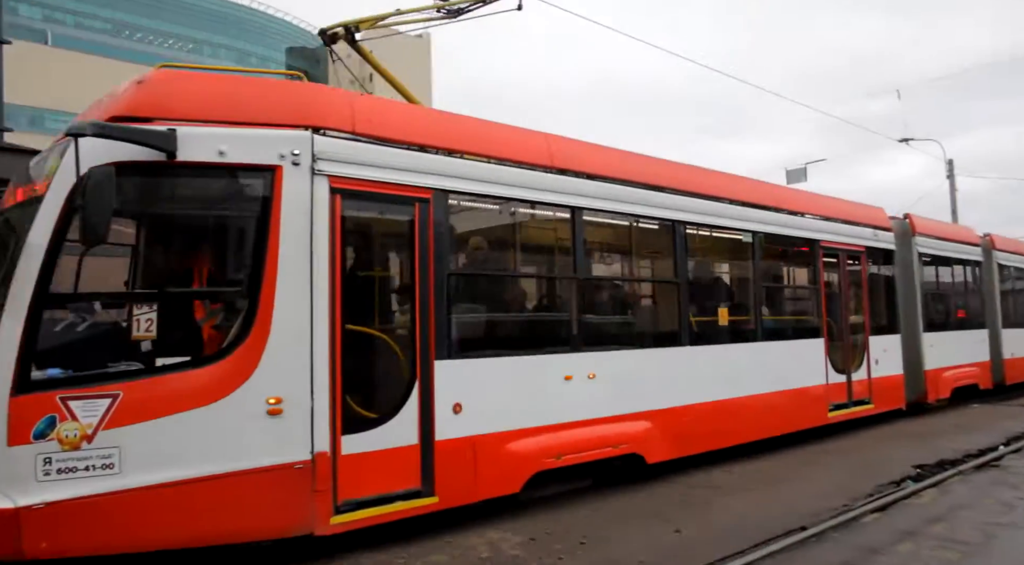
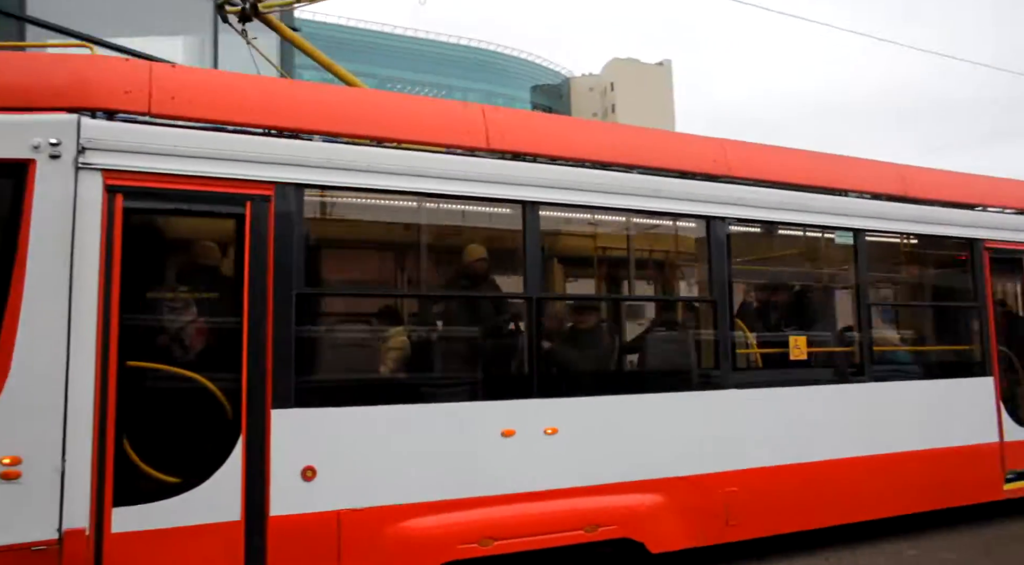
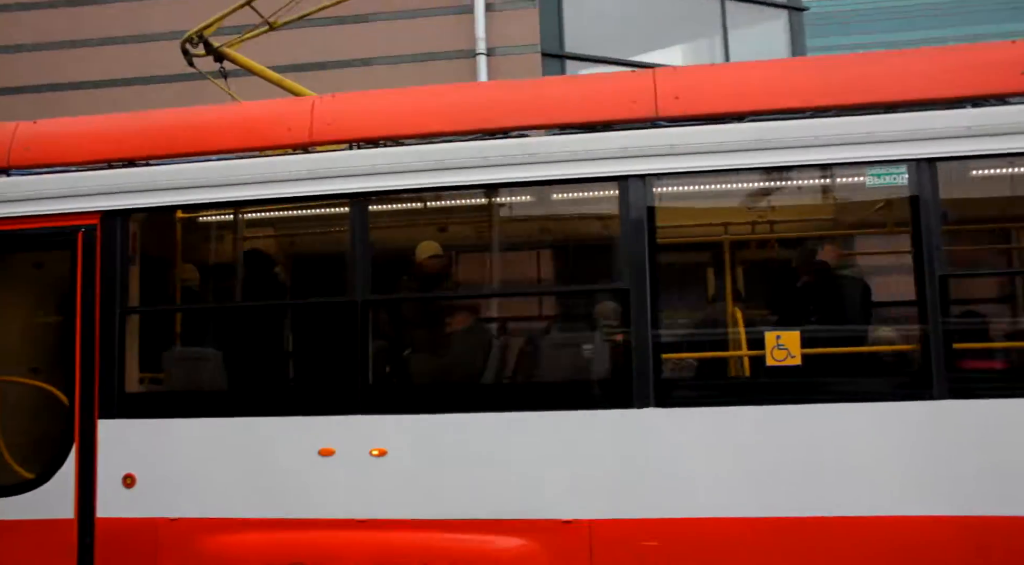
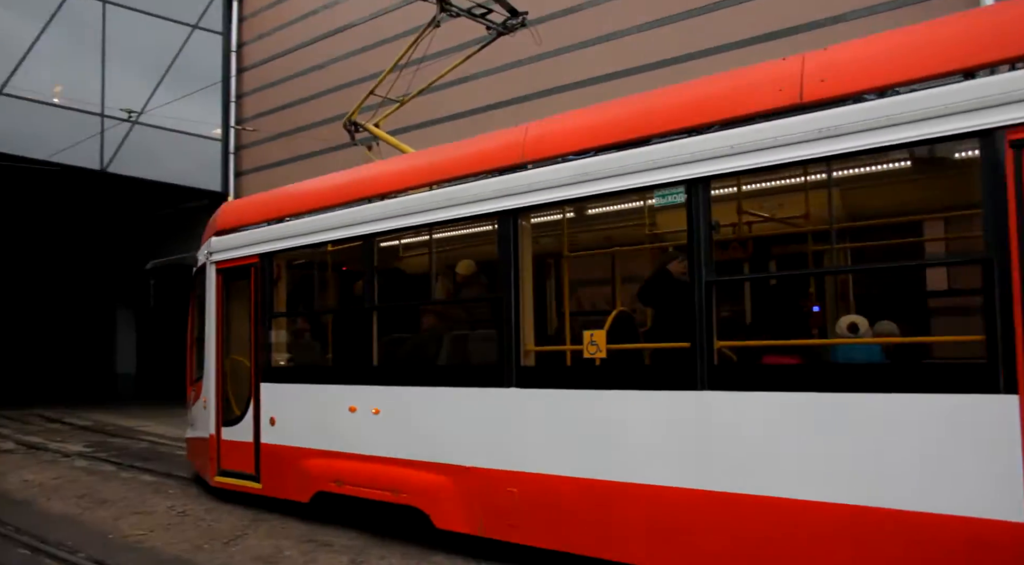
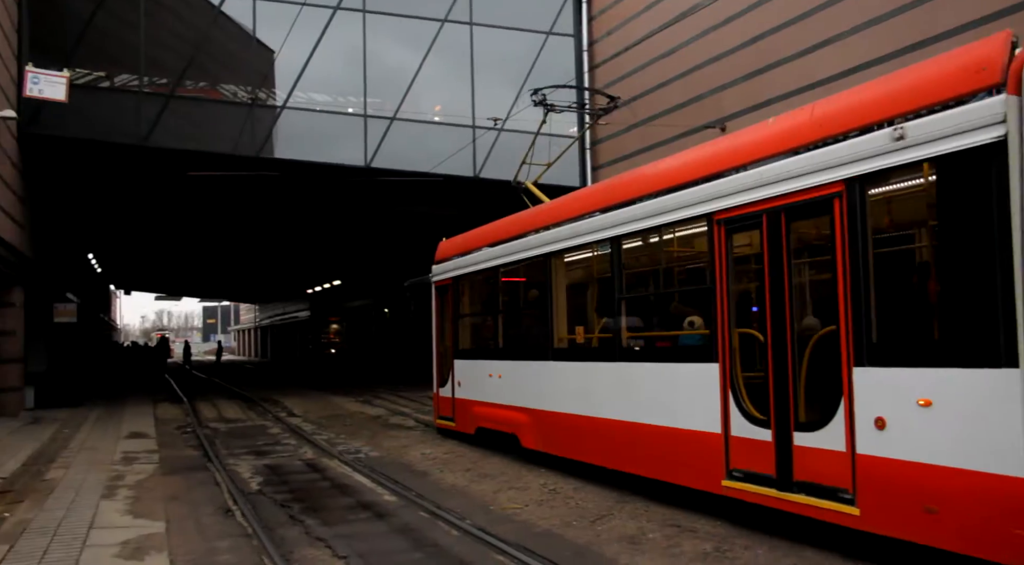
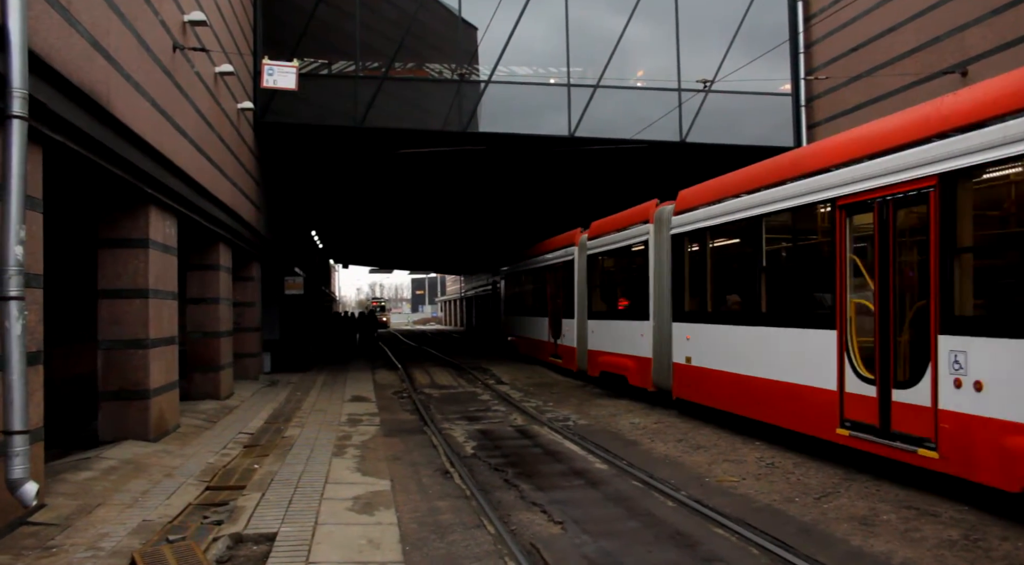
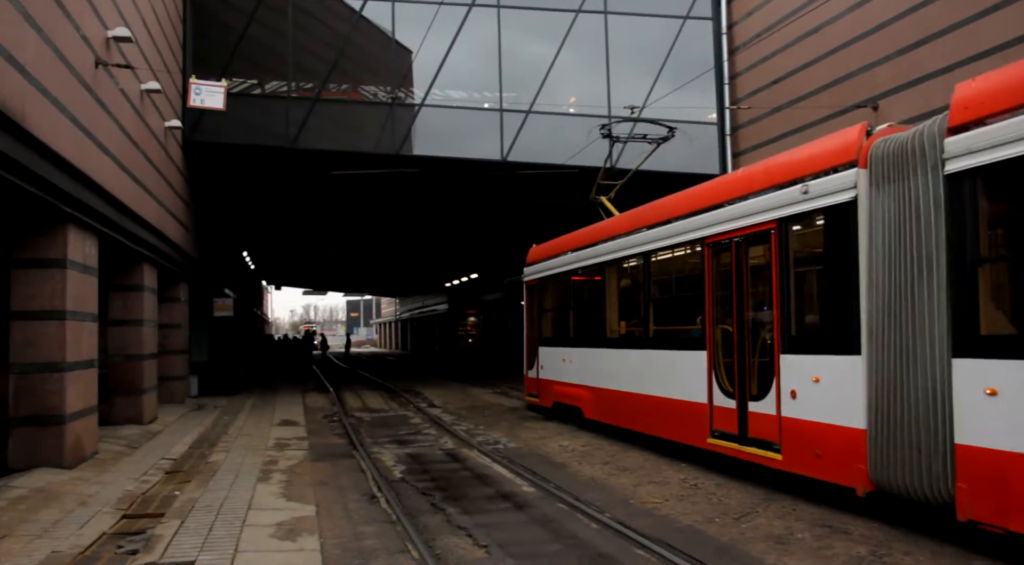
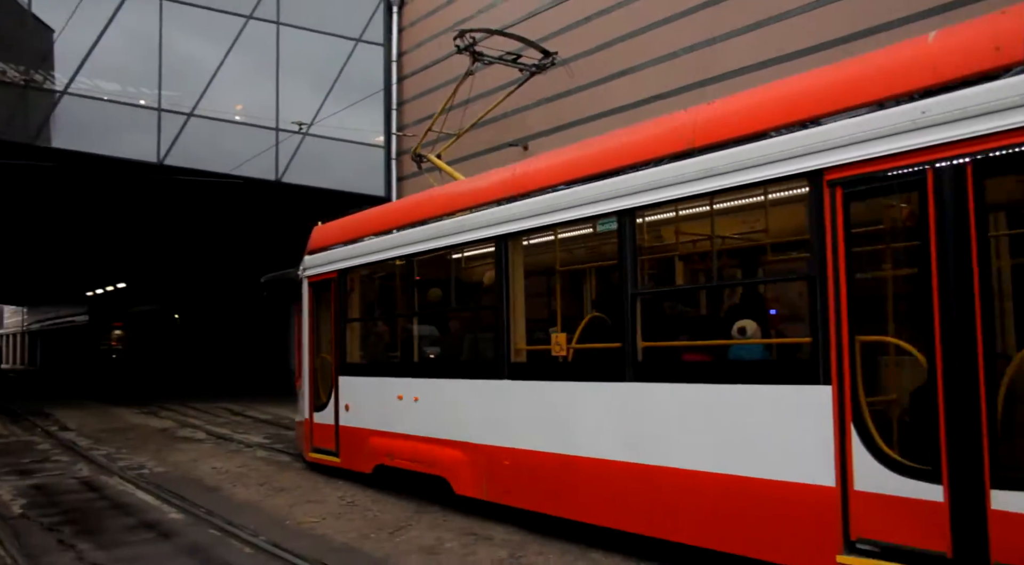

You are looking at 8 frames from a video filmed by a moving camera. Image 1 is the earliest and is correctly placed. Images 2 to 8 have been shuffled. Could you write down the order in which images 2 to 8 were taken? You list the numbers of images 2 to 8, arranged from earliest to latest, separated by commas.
2, 3, 4, 8, 5, 7, 6
